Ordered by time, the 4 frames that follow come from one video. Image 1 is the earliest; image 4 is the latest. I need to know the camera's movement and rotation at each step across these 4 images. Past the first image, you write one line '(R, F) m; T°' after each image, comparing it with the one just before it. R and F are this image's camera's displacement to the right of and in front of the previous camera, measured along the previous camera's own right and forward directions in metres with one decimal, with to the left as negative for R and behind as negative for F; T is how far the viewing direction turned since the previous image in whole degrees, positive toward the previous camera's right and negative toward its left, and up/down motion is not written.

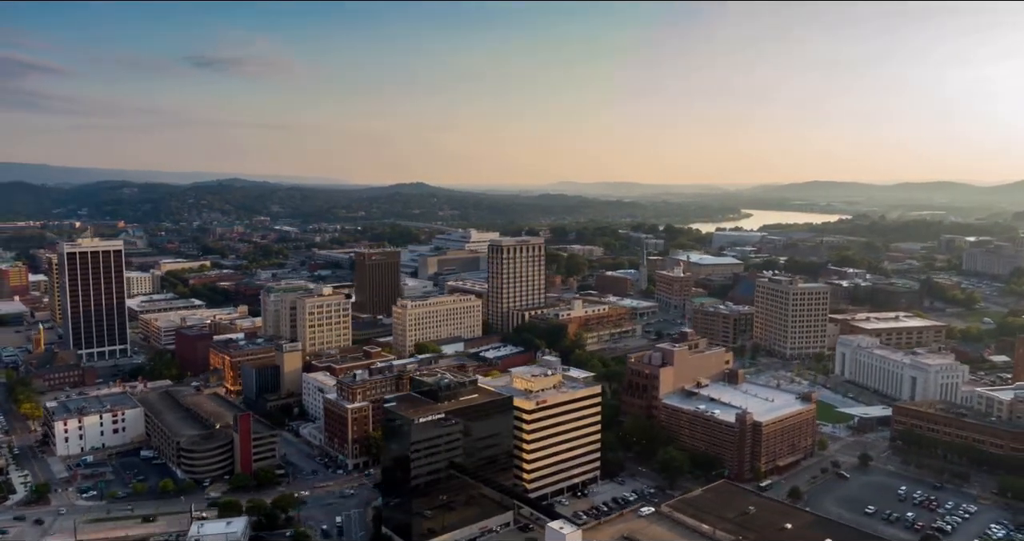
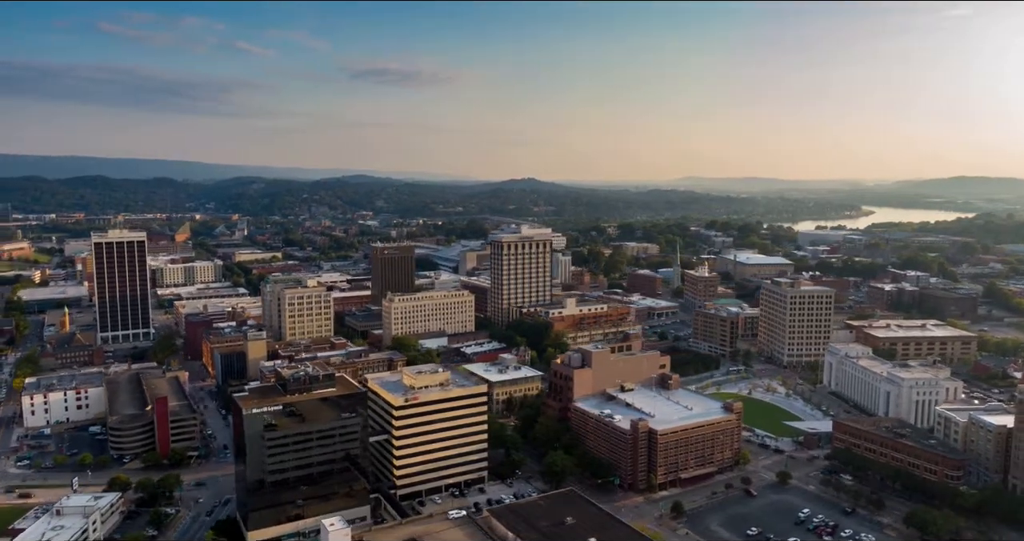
(+9.4, +1.1) m; -9°
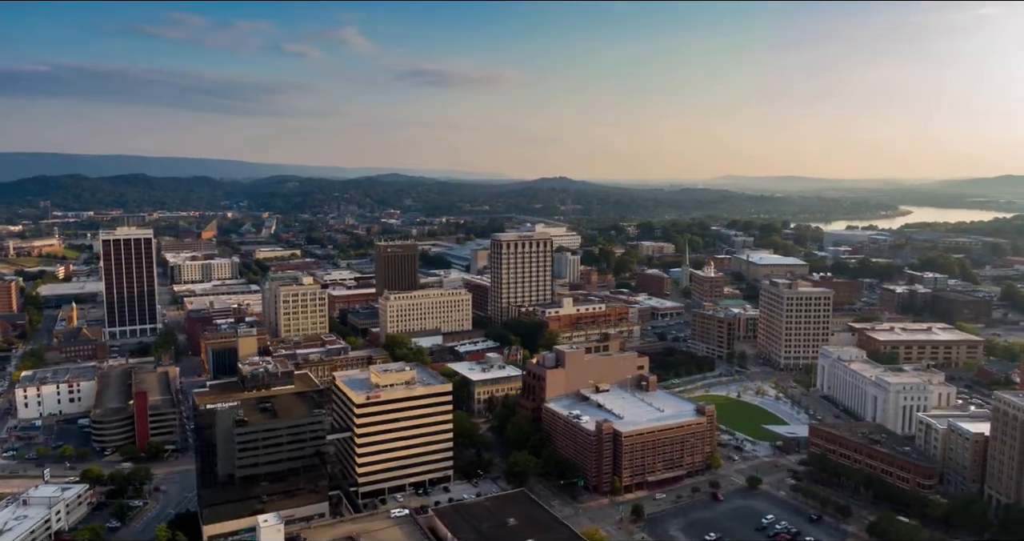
(+2.8, +0.2) m; -3°
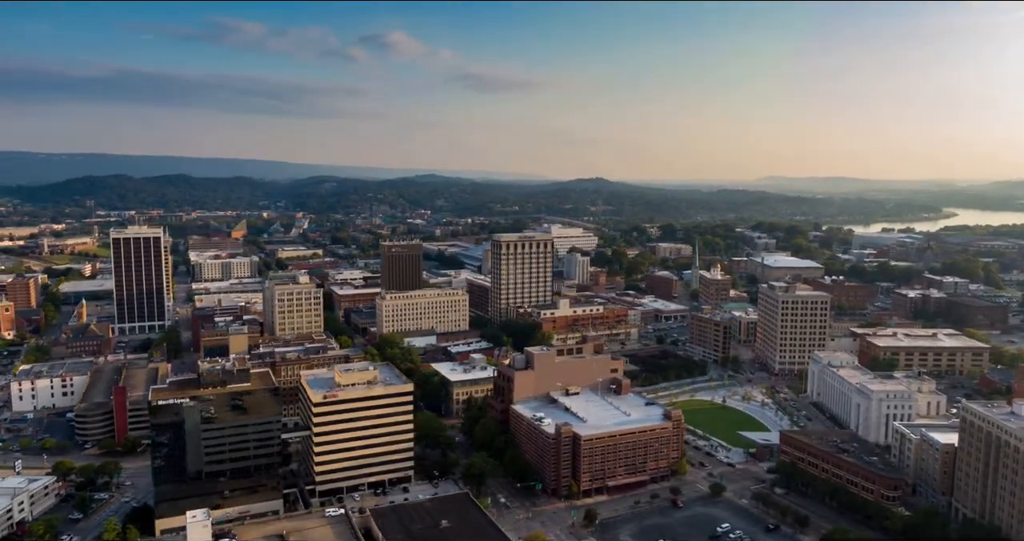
(+3.1, +0.2) m; -3°
